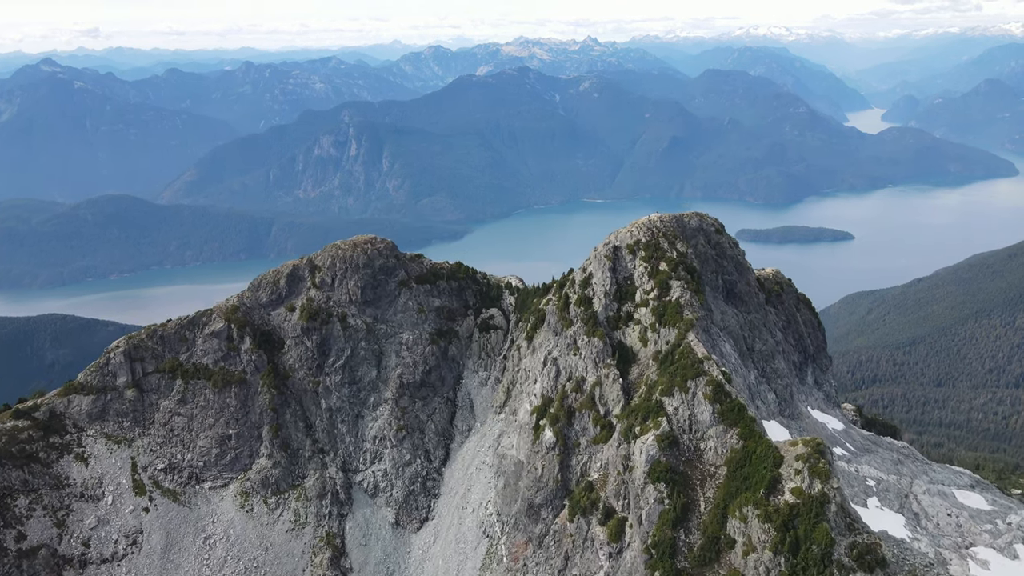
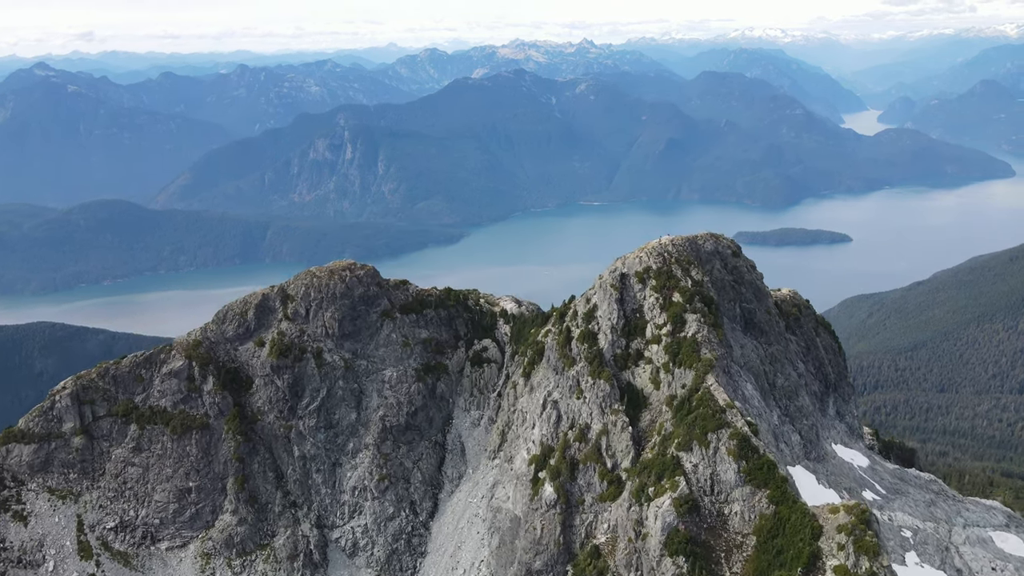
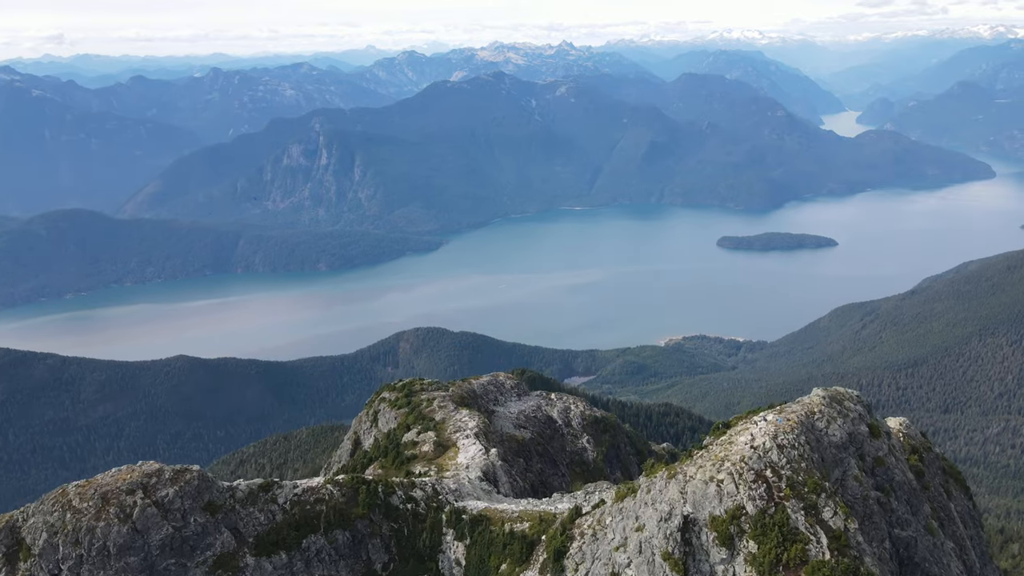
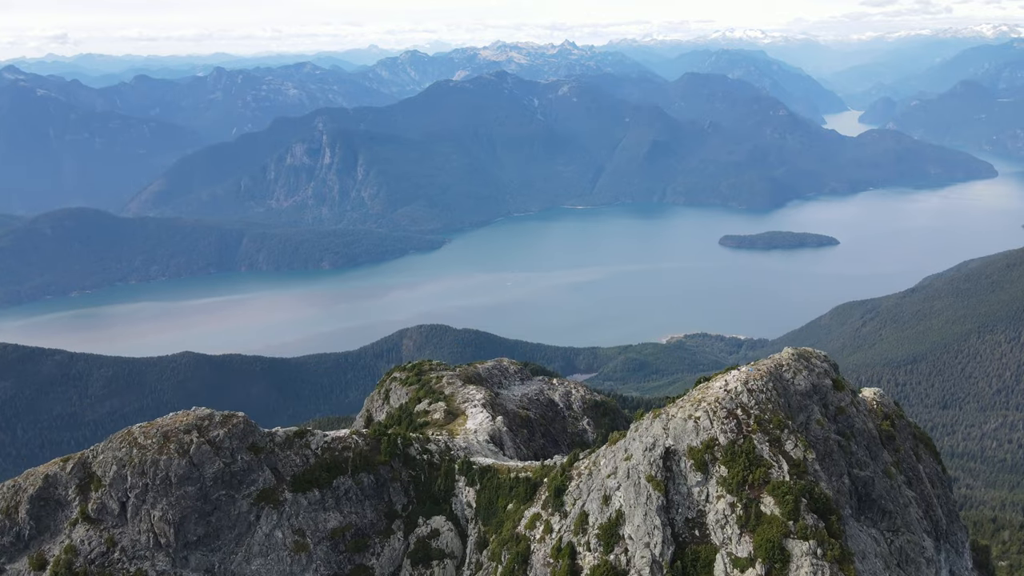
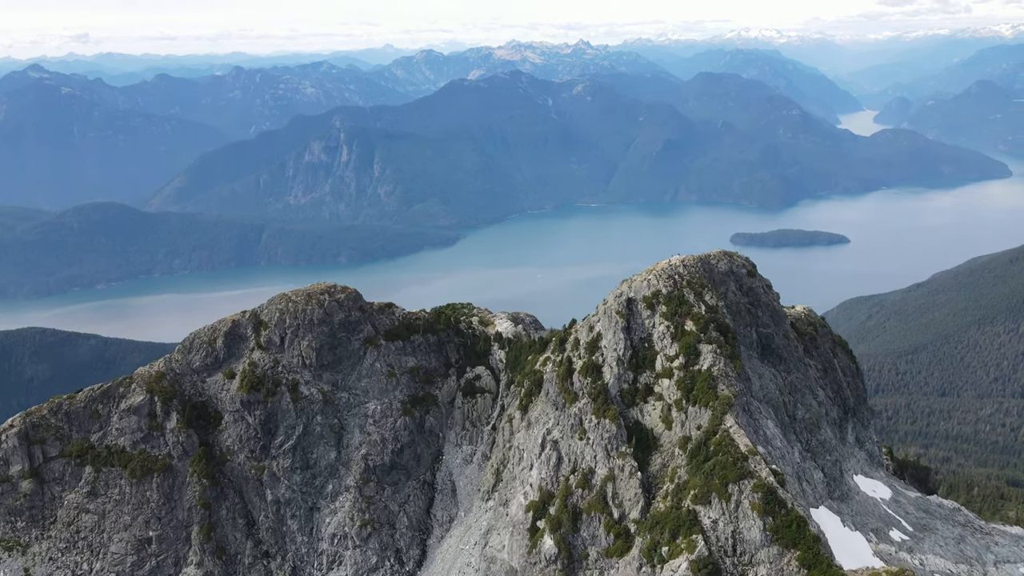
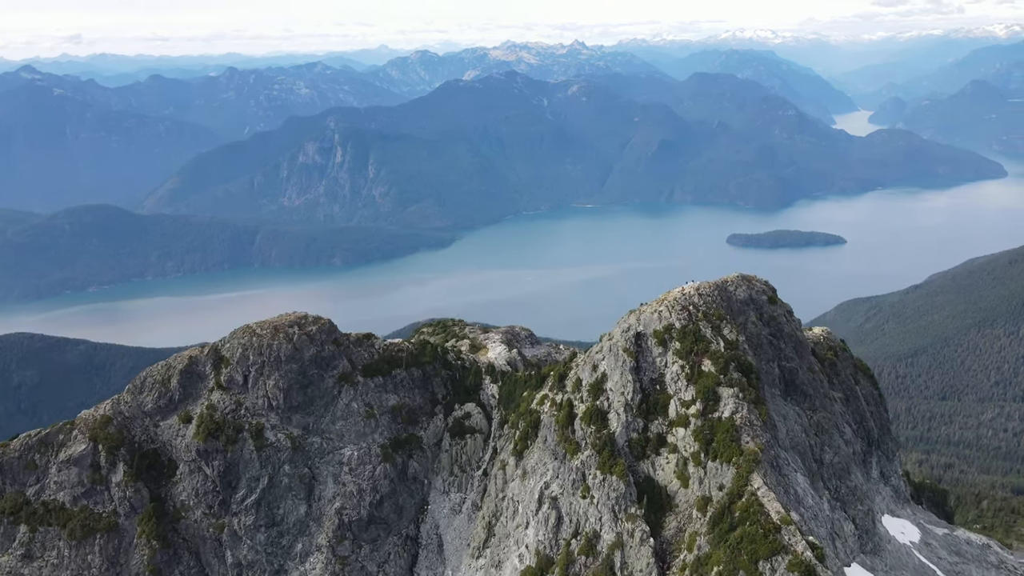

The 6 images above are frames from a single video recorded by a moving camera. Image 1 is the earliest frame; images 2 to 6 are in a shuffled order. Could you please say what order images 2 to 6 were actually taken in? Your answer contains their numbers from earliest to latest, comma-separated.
2, 5, 6, 4, 3
